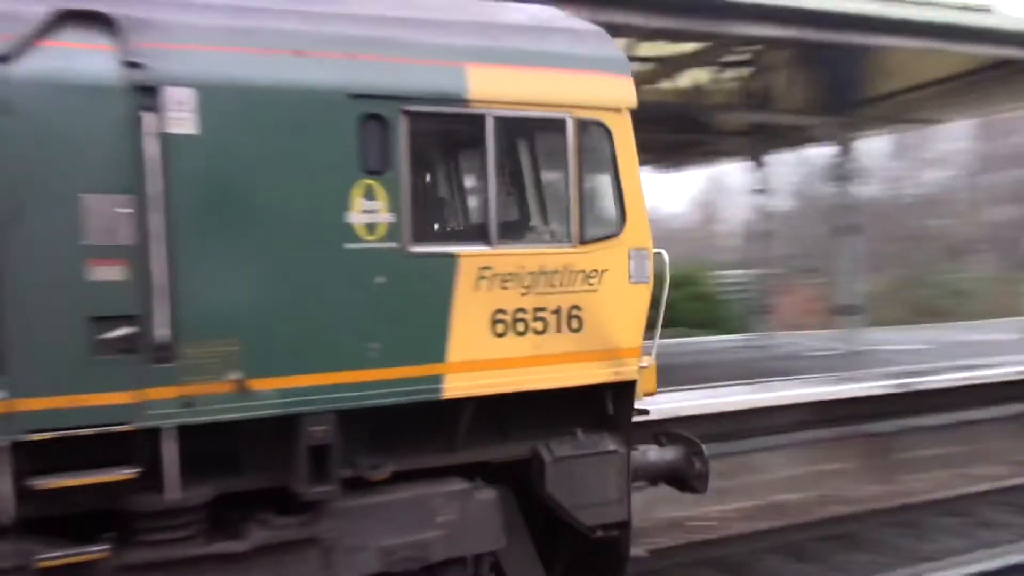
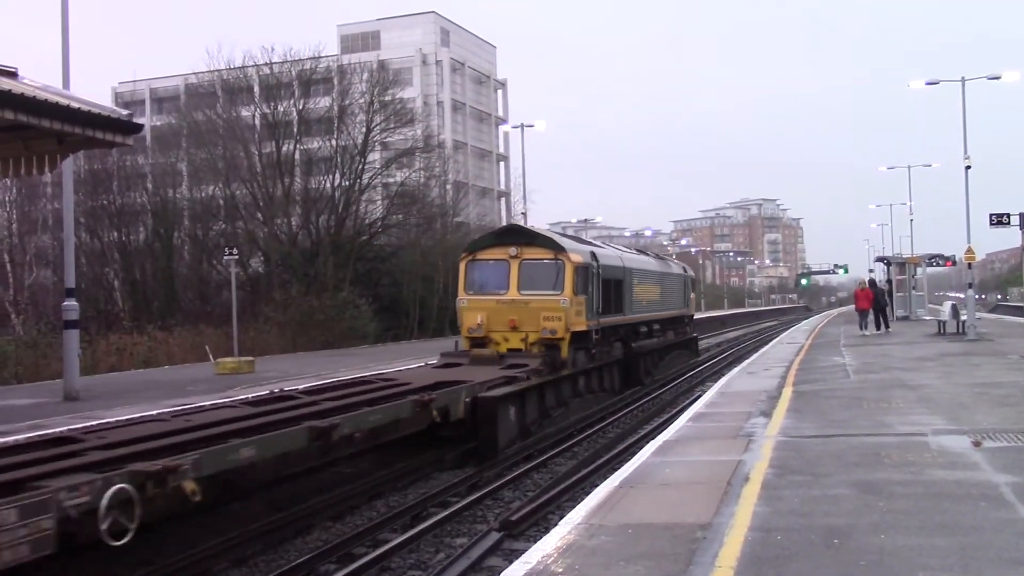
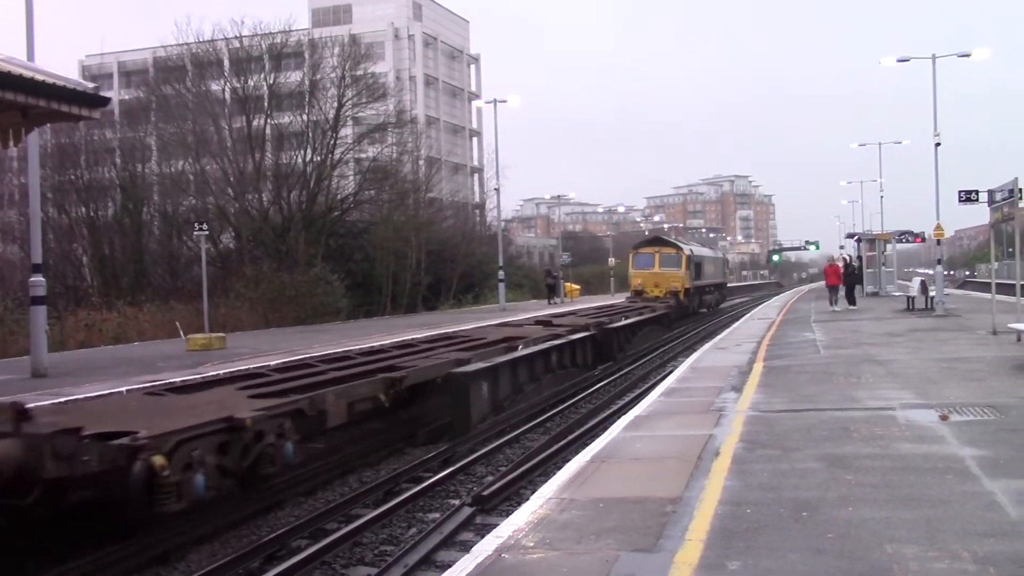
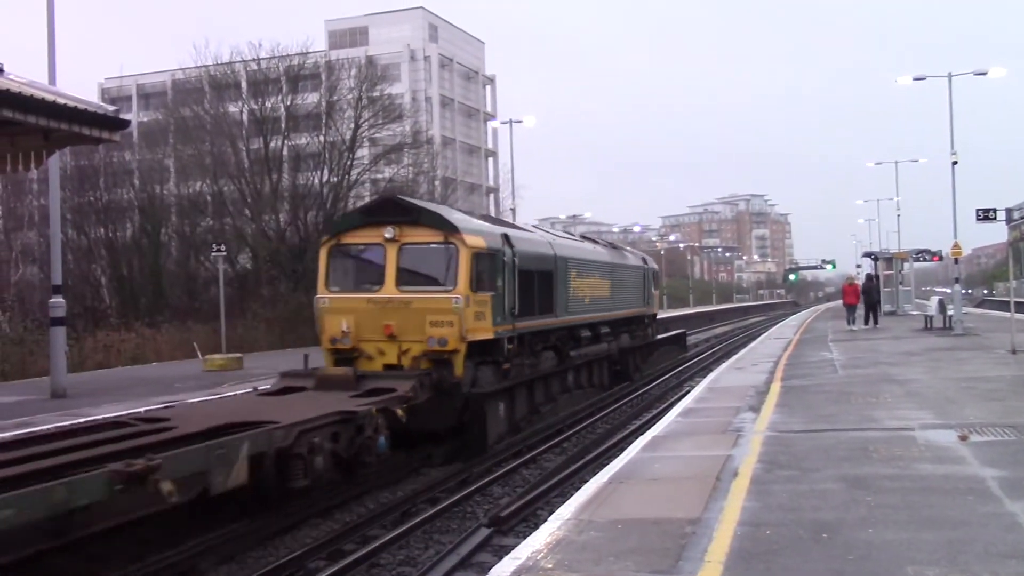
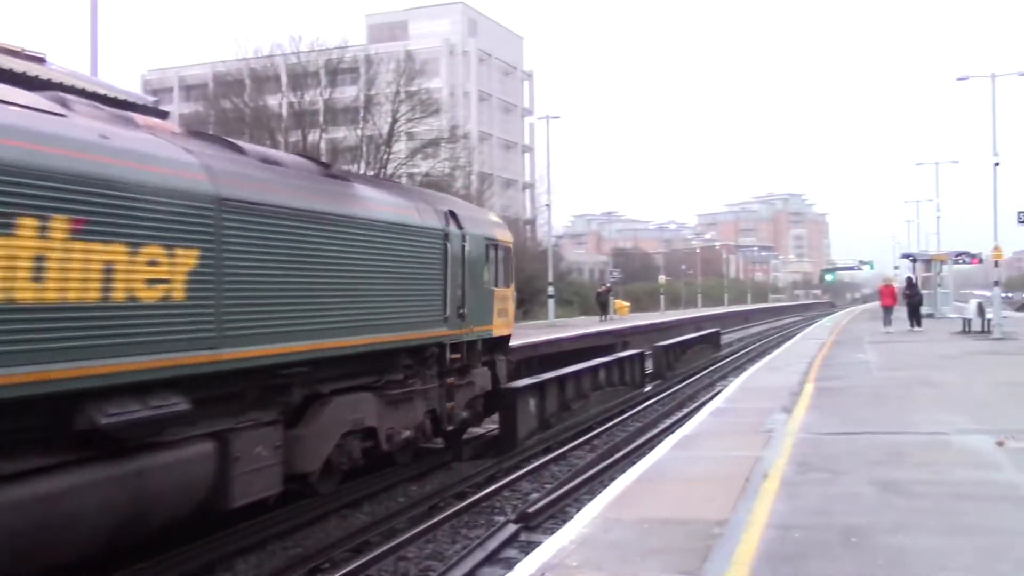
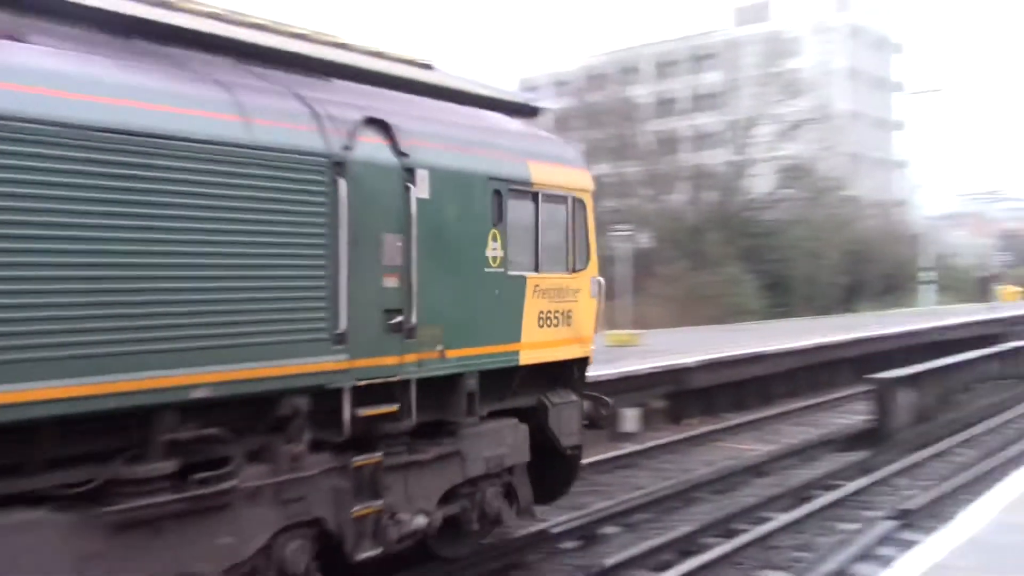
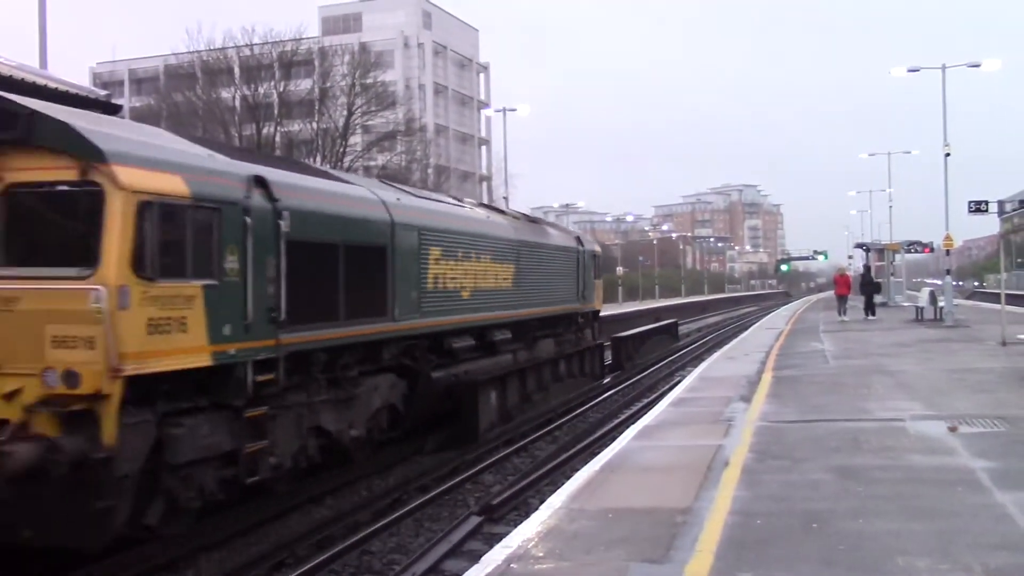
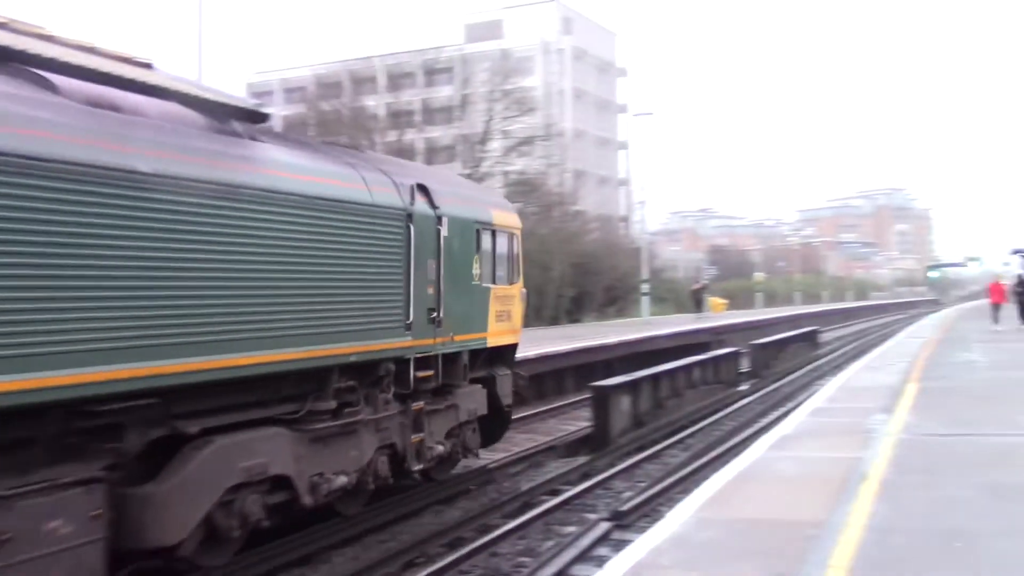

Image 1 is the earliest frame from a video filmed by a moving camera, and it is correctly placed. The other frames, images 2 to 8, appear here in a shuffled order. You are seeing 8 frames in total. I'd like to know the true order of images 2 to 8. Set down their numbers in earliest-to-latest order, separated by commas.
6, 8, 5, 7, 4, 2, 3
